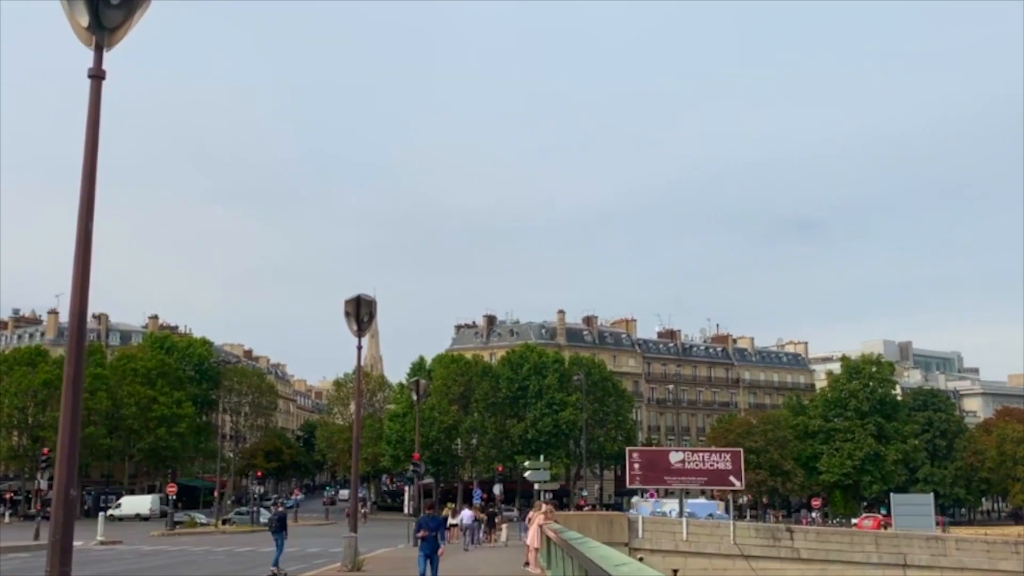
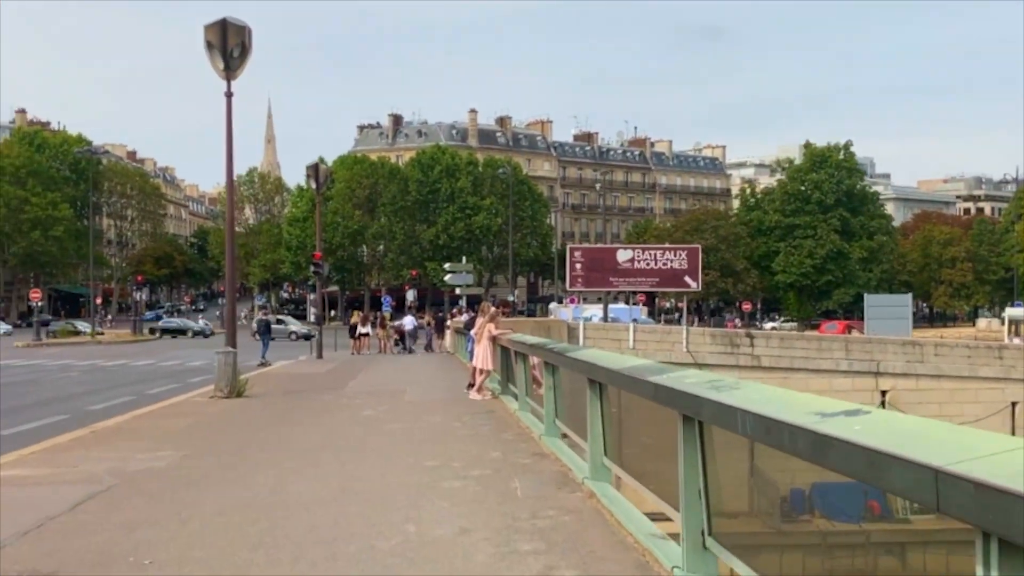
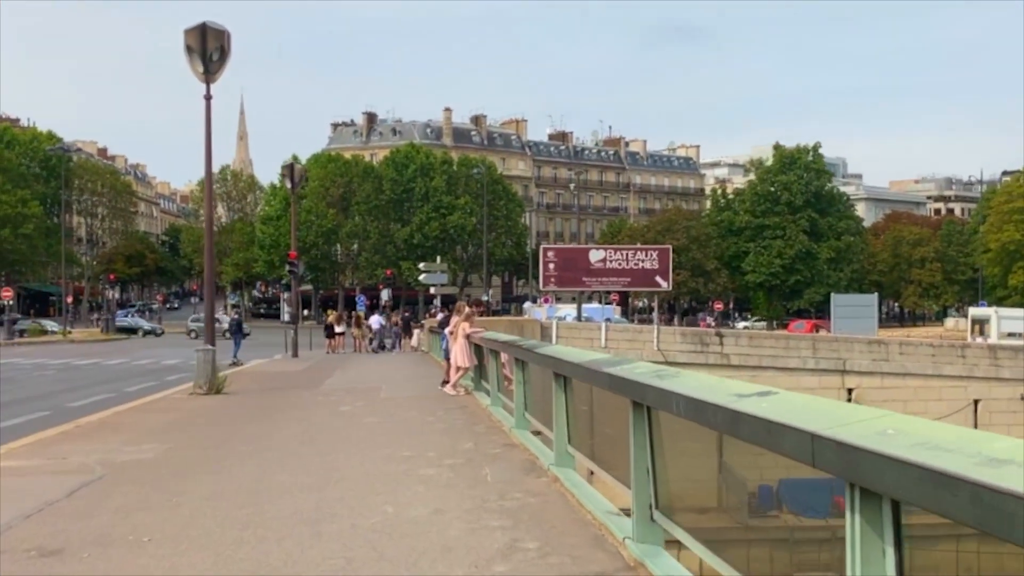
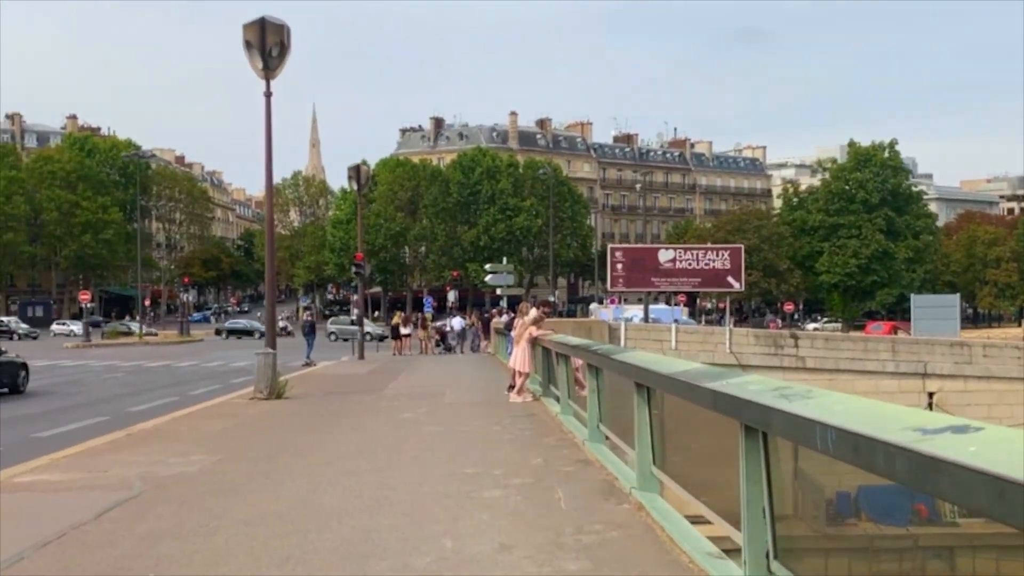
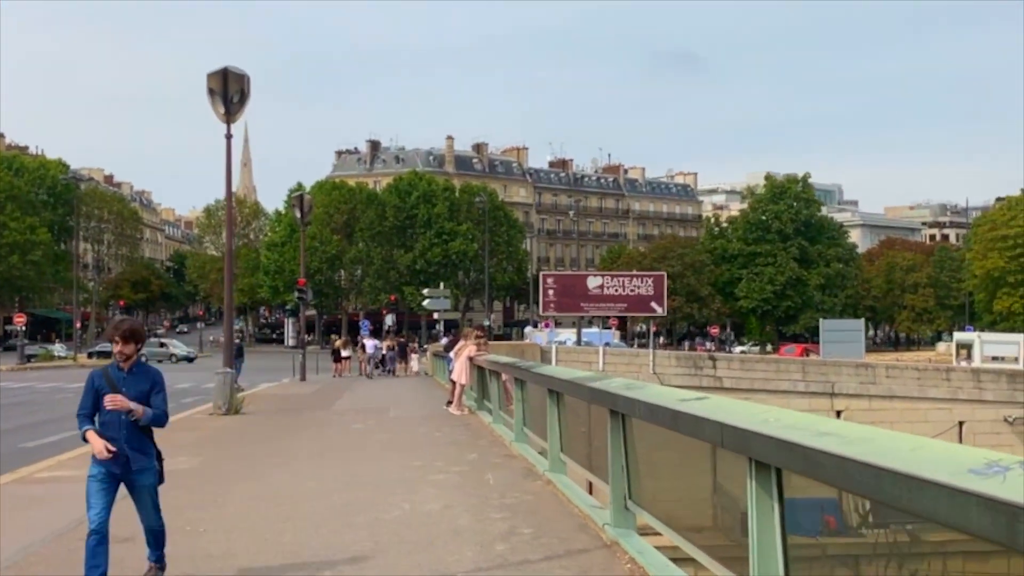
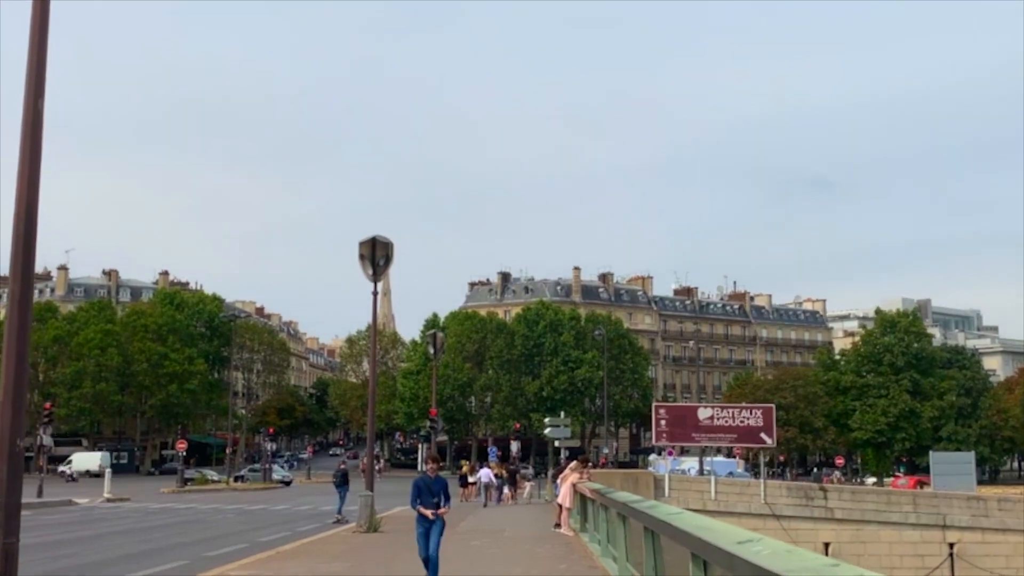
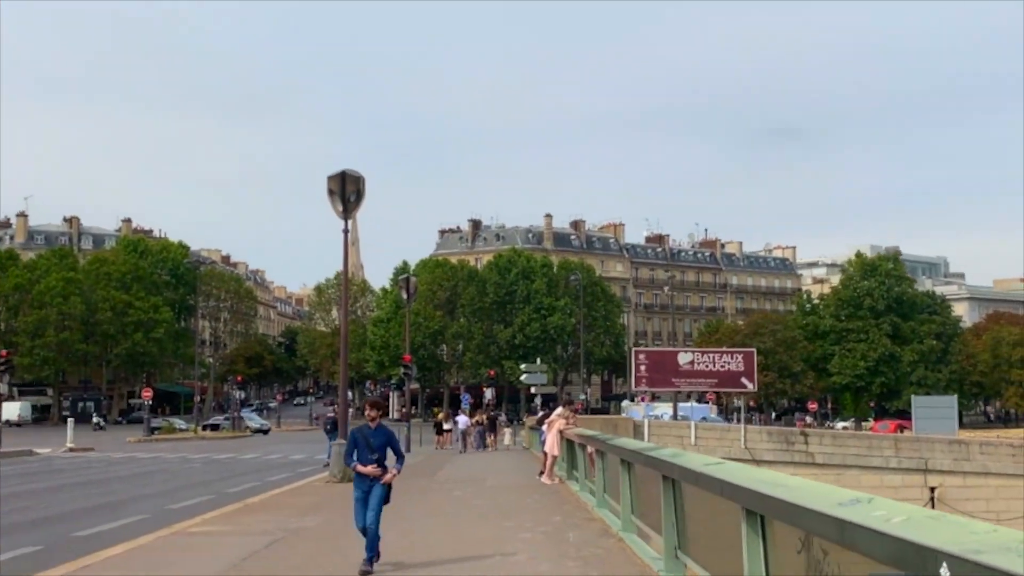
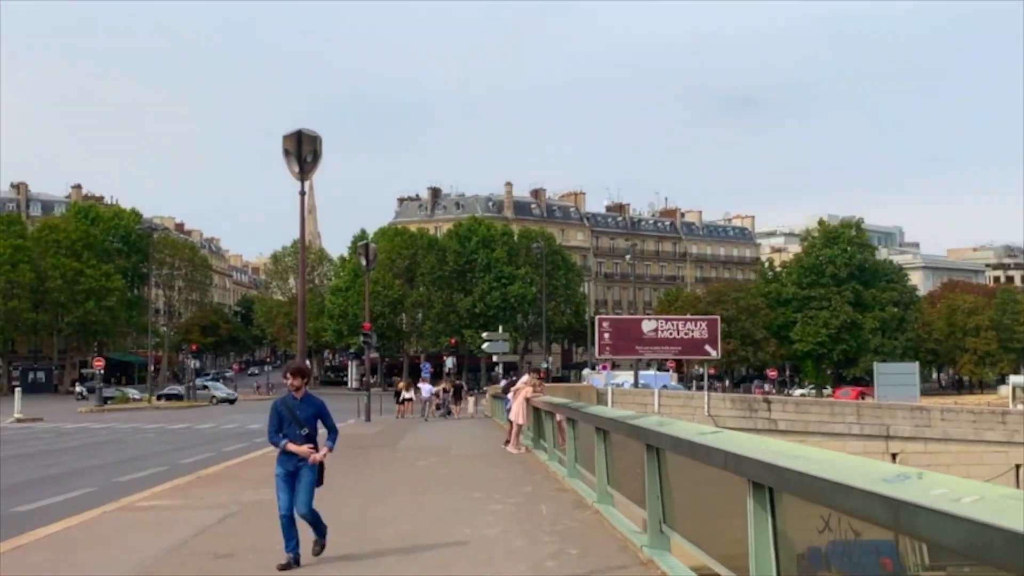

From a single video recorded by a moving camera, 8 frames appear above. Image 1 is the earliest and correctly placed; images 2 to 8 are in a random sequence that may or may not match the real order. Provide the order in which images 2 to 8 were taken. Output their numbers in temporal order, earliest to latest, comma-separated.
6, 7, 8, 5, 3, 2, 4
